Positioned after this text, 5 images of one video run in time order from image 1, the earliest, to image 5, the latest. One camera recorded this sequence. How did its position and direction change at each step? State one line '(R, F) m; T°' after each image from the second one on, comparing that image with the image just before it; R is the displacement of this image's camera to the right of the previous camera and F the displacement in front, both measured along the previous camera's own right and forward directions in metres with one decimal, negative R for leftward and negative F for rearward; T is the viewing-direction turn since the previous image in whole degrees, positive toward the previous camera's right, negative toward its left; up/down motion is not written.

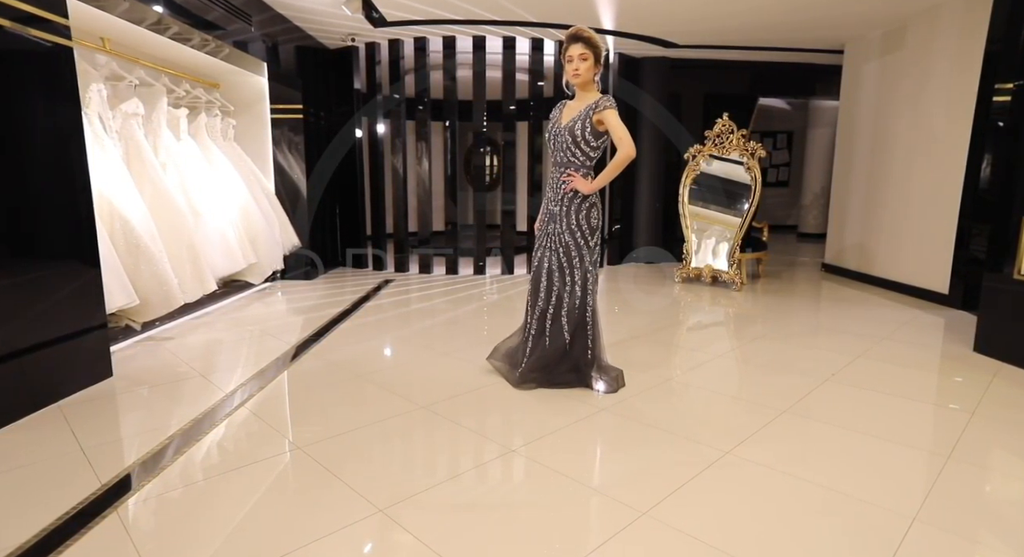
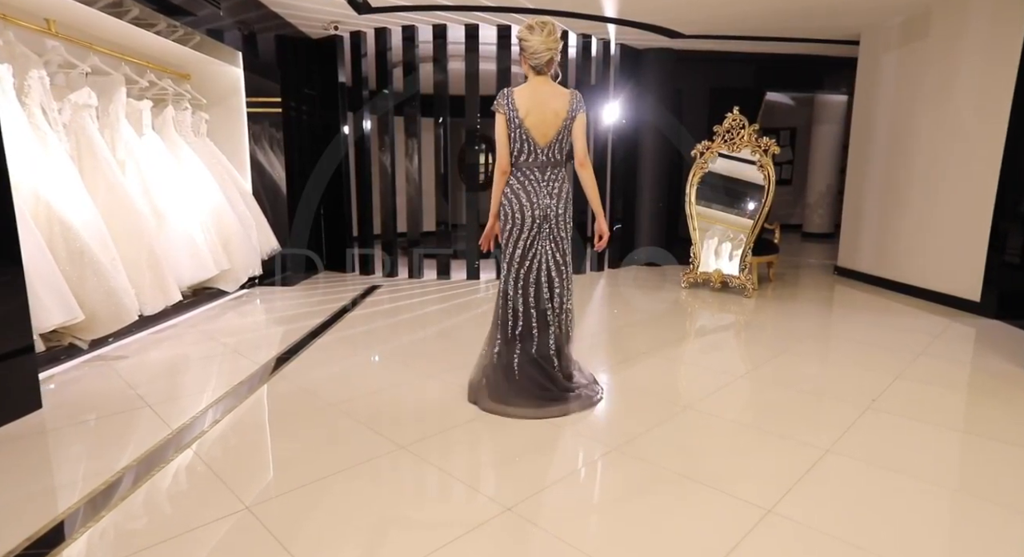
(0.0, +0.4) m; 0°
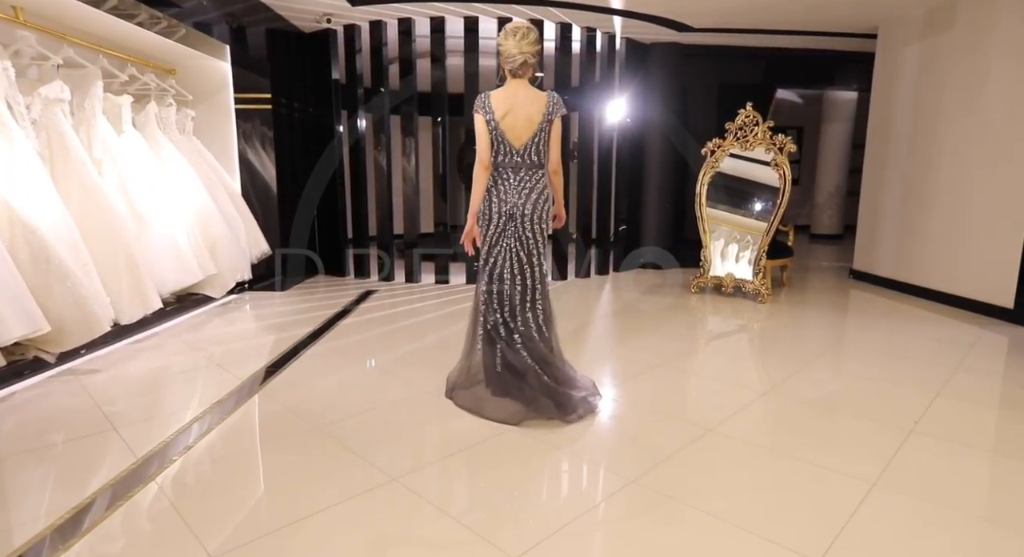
(0.0, +0.3) m; 0°
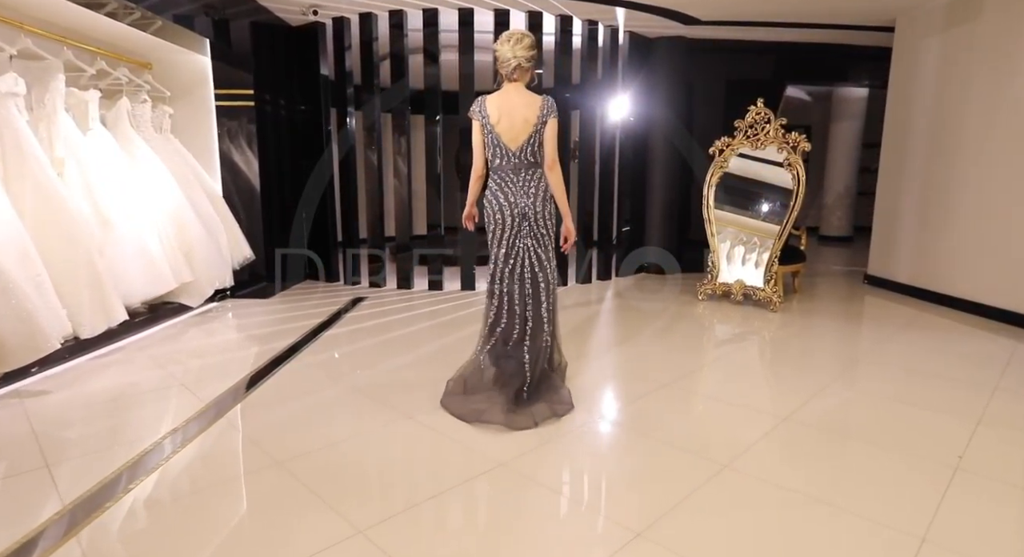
(0.0, +0.3) m; 0°
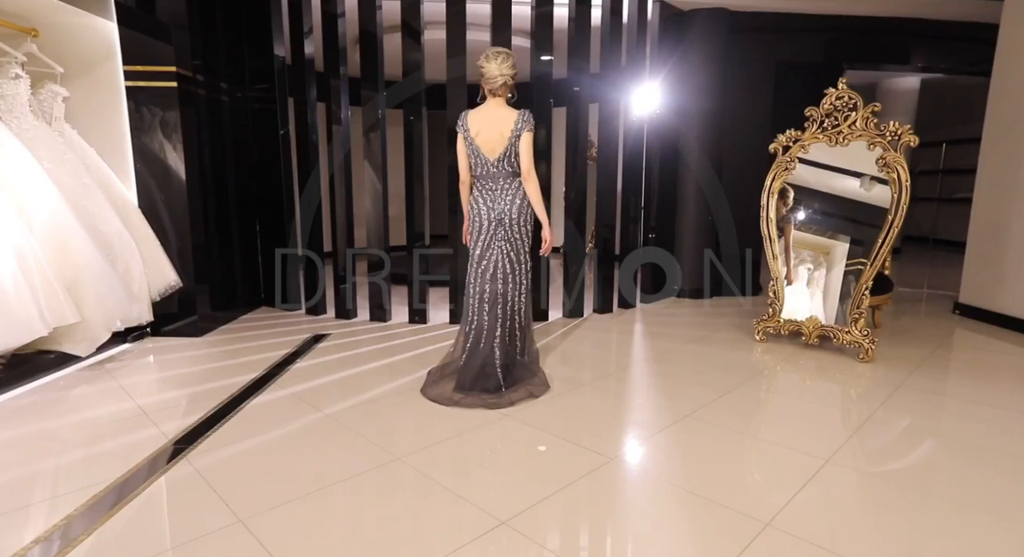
(0.0, +1.2) m; 0°
